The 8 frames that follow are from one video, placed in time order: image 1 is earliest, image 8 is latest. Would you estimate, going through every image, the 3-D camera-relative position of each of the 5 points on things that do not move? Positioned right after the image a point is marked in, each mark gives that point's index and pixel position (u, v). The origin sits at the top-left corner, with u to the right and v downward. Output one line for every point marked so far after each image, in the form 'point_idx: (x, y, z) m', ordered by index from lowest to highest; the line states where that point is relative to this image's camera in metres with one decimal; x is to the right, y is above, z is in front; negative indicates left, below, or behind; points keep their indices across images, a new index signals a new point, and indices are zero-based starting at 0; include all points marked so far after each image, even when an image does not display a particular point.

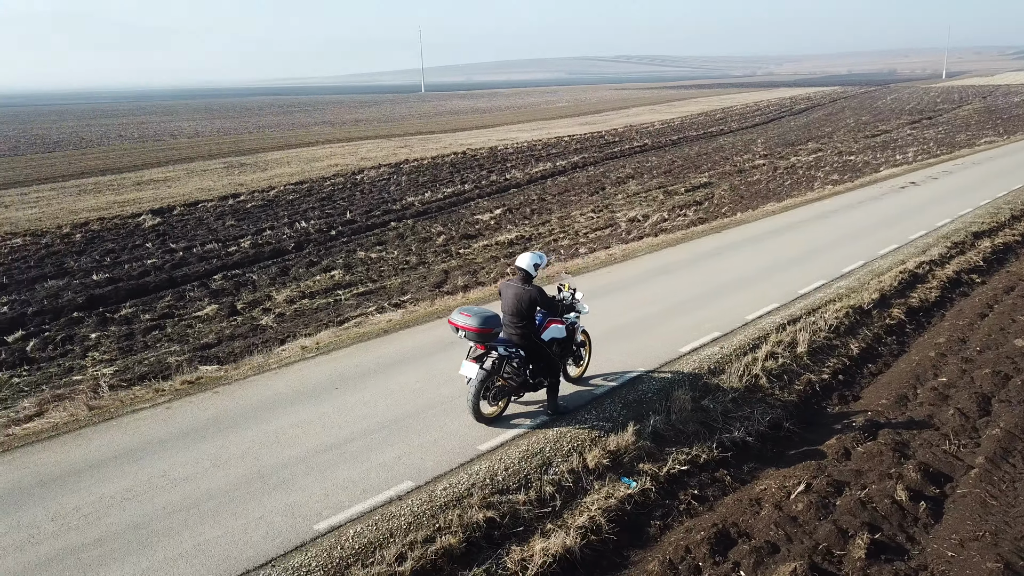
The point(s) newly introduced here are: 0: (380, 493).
0: (-1.2, -1.8, +7.0) m
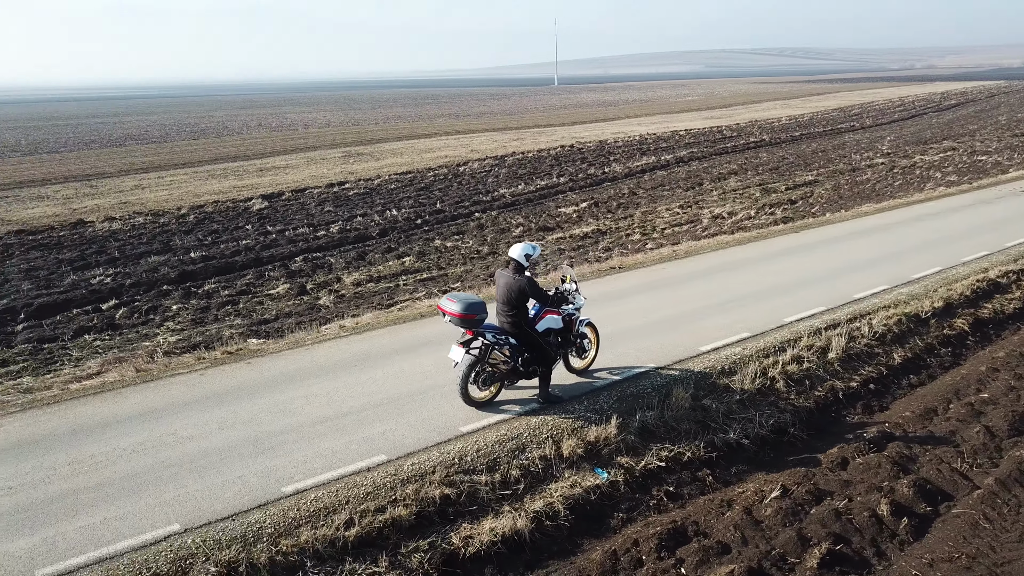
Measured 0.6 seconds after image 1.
0: (-1.5, -1.6, +7.4) m
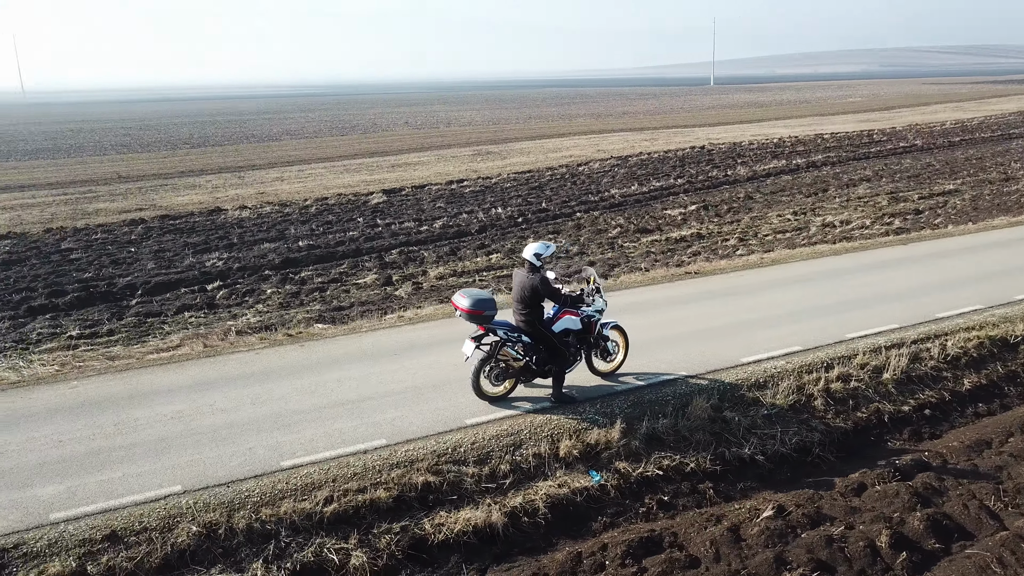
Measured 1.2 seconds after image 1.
0: (-1.6, -1.5, +7.8) m
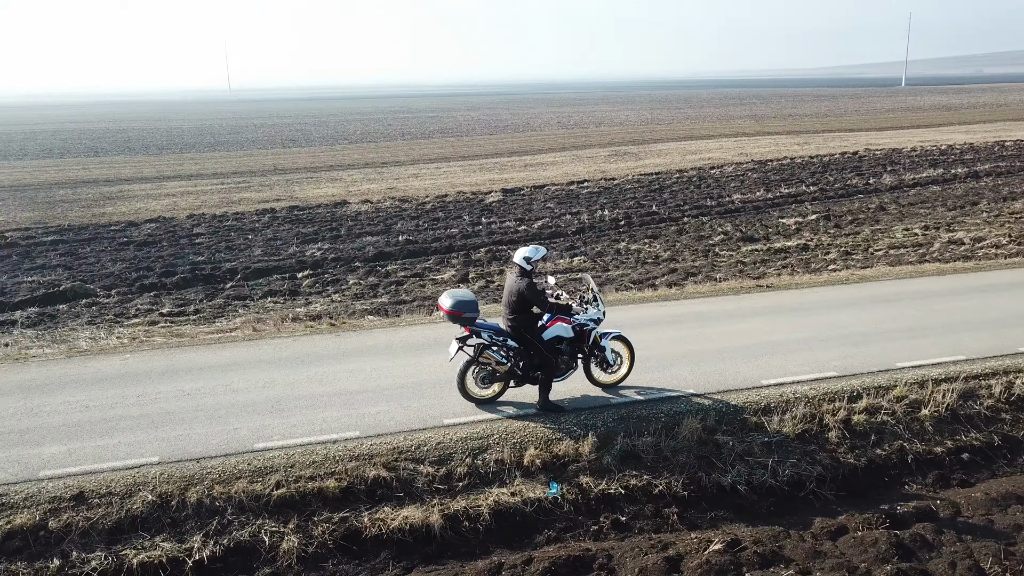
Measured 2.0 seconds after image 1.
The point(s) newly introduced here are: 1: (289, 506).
0: (-1.9, -1.5, +8.1) m
1: (-2.0, -1.9, +7.1) m
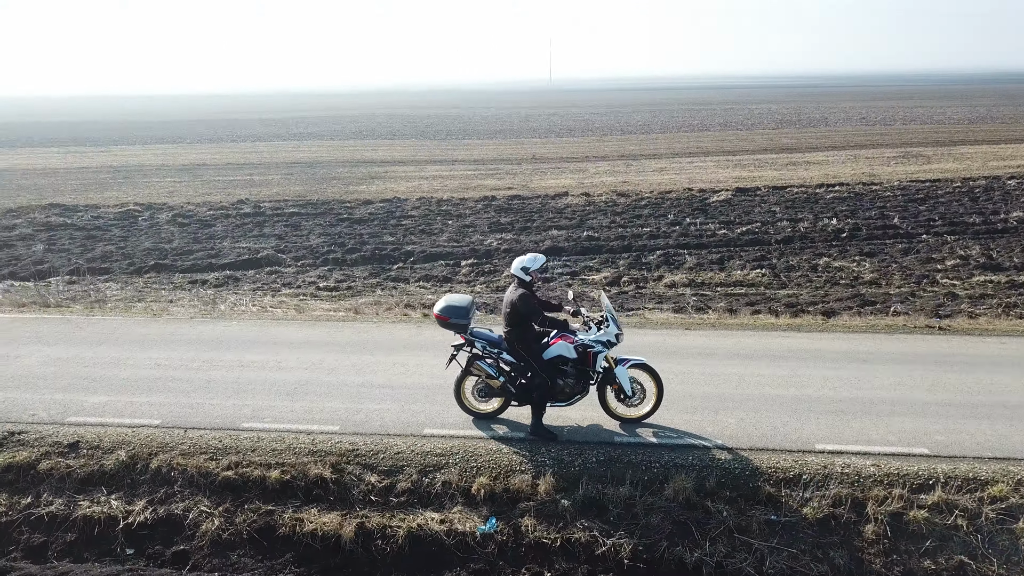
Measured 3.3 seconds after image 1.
0: (-2.1, -1.4, +8.1) m
1: (-2.5, -1.8, +7.3) m
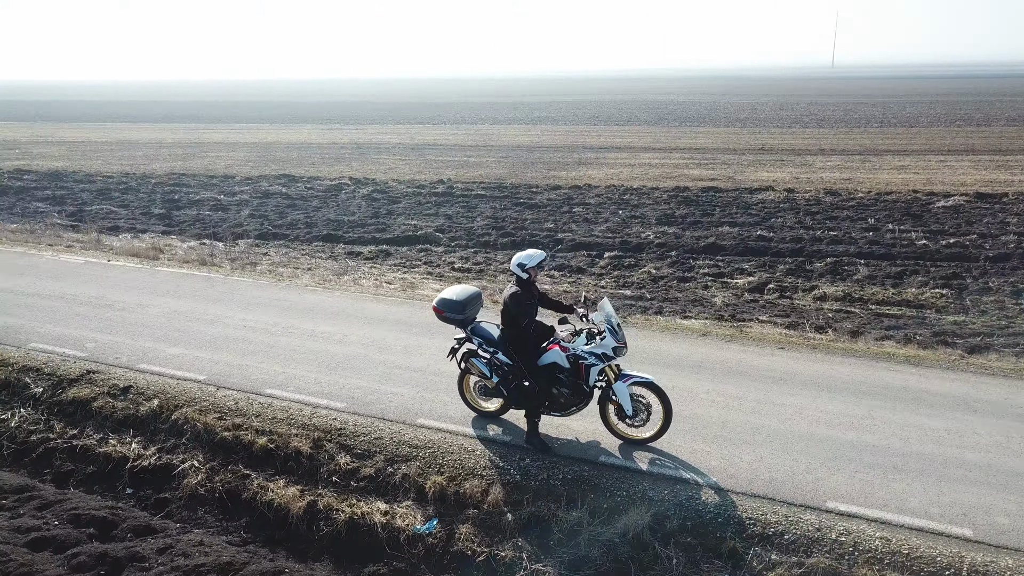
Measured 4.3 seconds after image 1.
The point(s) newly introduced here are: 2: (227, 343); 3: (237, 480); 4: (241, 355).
0: (-2.0, -1.1, +8.4) m
1: (-2.7, -1.5, +7.7) m
2: (-3.6, -0.7, +10.1) m
3: (-2.5, -1.7, +7.3) m
4: (-3.3, -0.8, +9.7) m
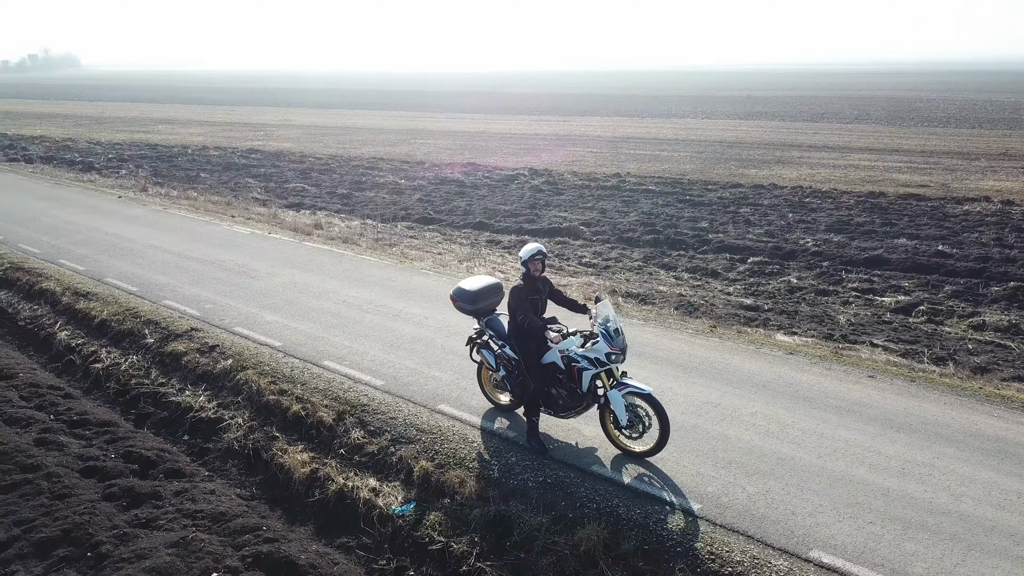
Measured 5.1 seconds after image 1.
0: (-1.6, -0.9, +8.8) m
1: (-2.5, -1.3, +8.4) m
2: (-2.6, -0.4, +10.9) m
3: (-2.4, -1.5, +7.9) m
4: (-2.4, -0.5, +10.4) m
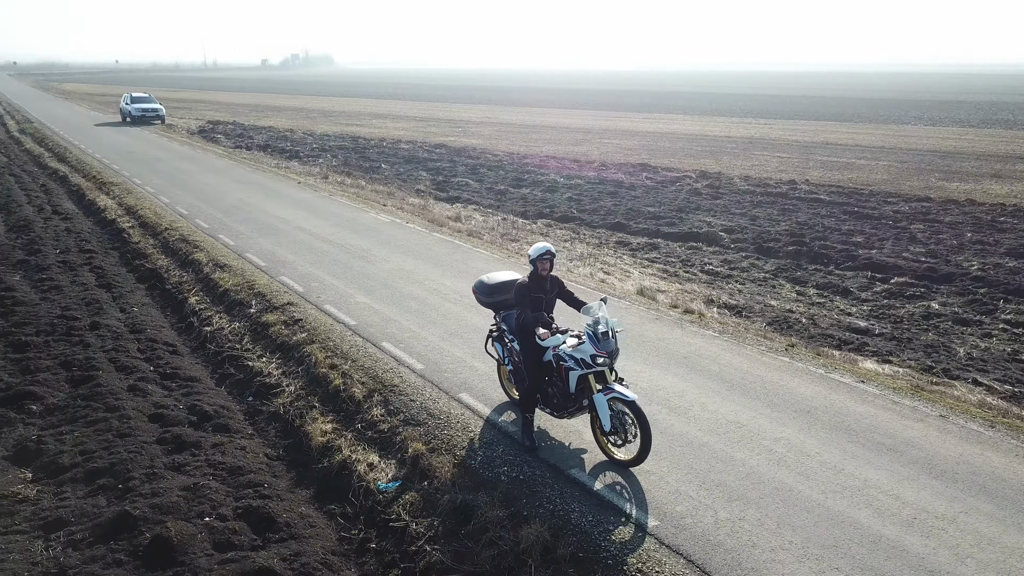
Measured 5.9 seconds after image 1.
0: (-1.1, -0.8, +9.2) m
1: (-2.2, -1.1, +9.1) m
2: (-1.6, -0.2, +11.5) m
3: (-2.2, -1.3, +8.6) m
4: (-1.5, -0.3, +11.0) m
